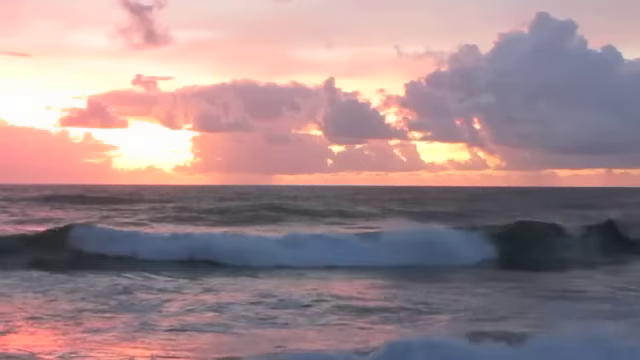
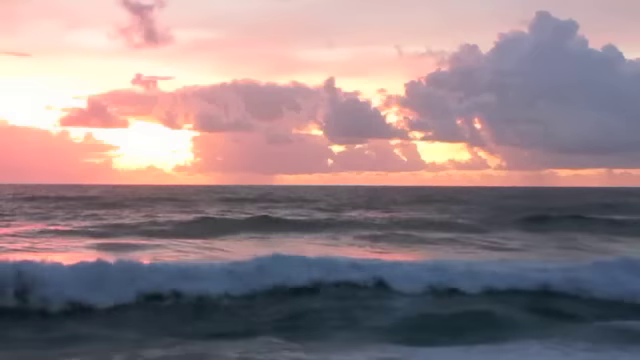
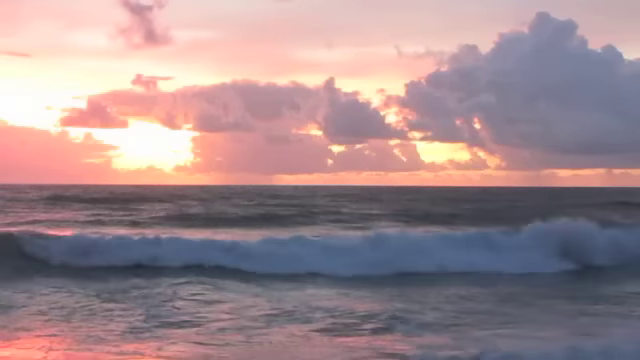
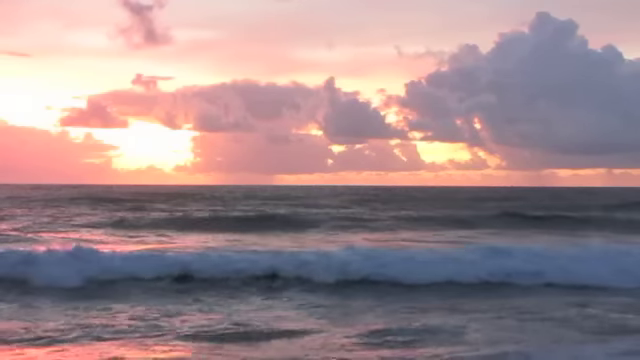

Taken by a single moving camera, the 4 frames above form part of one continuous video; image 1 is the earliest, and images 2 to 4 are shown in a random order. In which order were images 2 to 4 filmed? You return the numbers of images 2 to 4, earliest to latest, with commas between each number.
3, 4, 2
